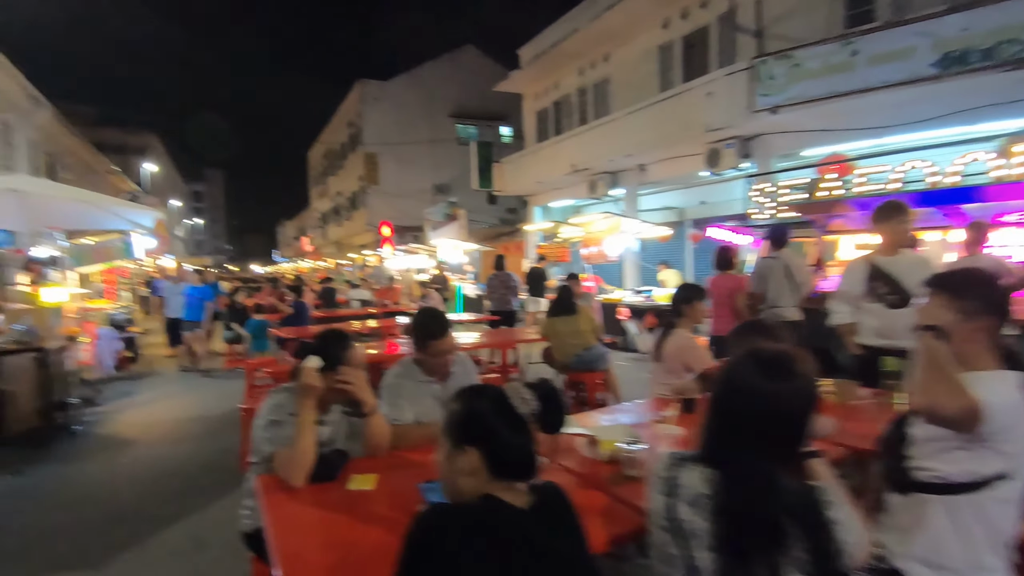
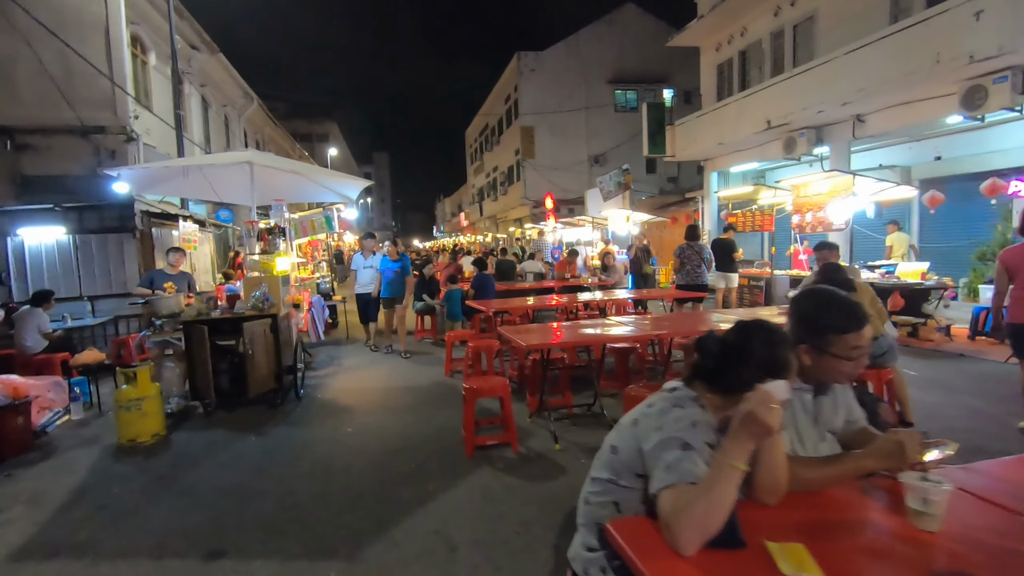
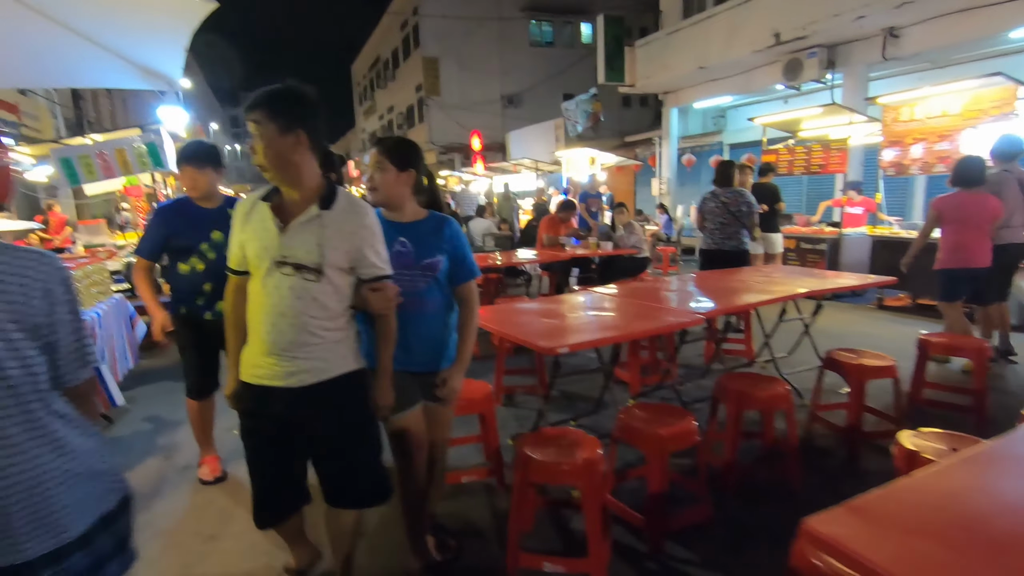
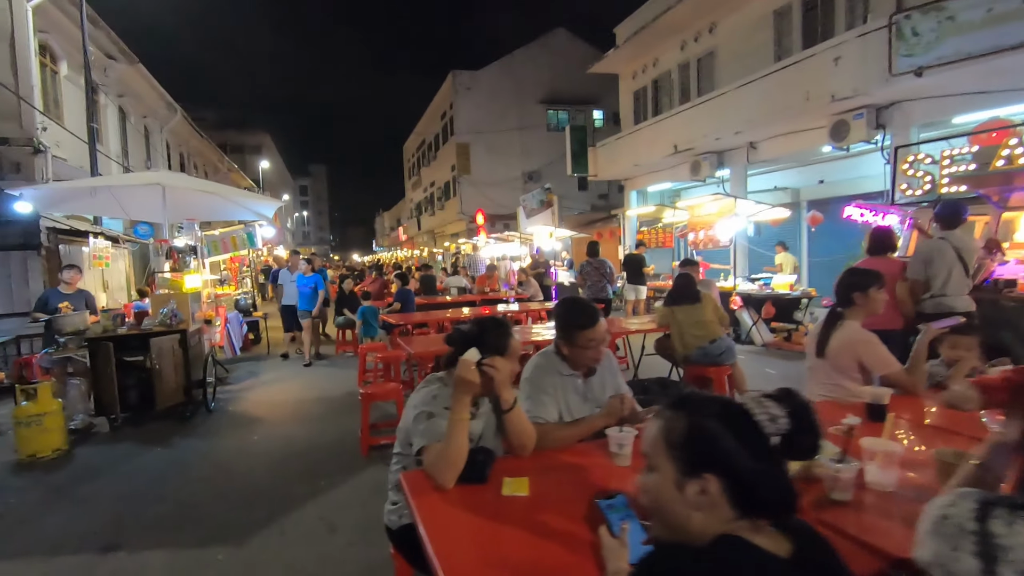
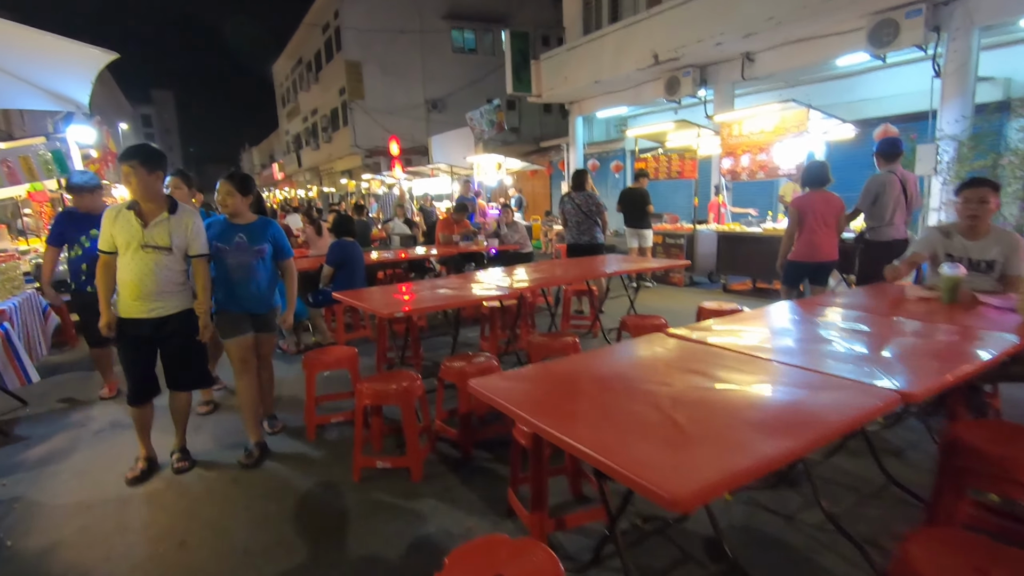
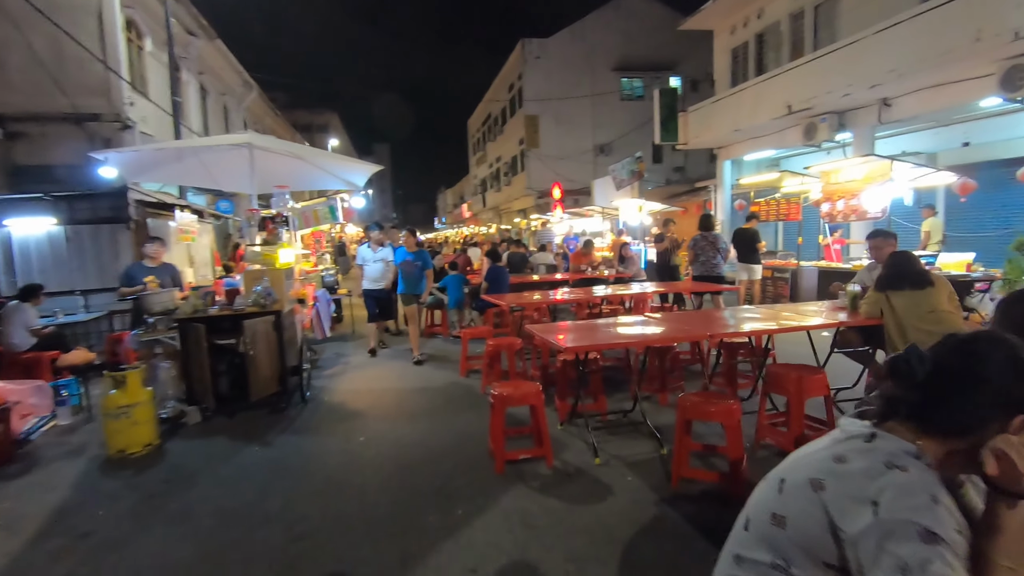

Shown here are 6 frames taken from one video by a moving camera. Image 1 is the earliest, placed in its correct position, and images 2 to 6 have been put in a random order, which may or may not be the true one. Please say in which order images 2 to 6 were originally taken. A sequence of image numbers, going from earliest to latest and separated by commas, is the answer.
4, 2, 6, 5, 3
